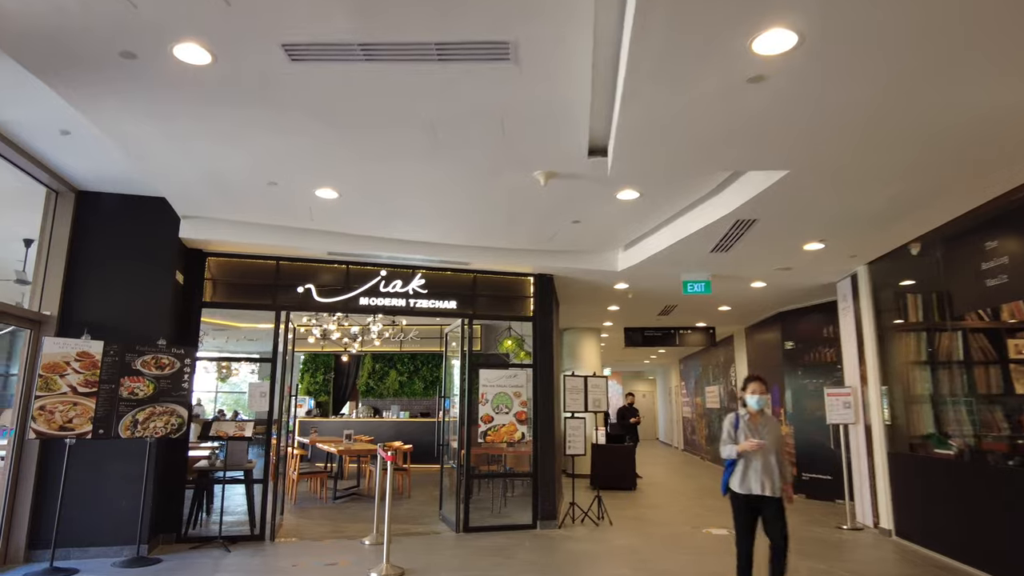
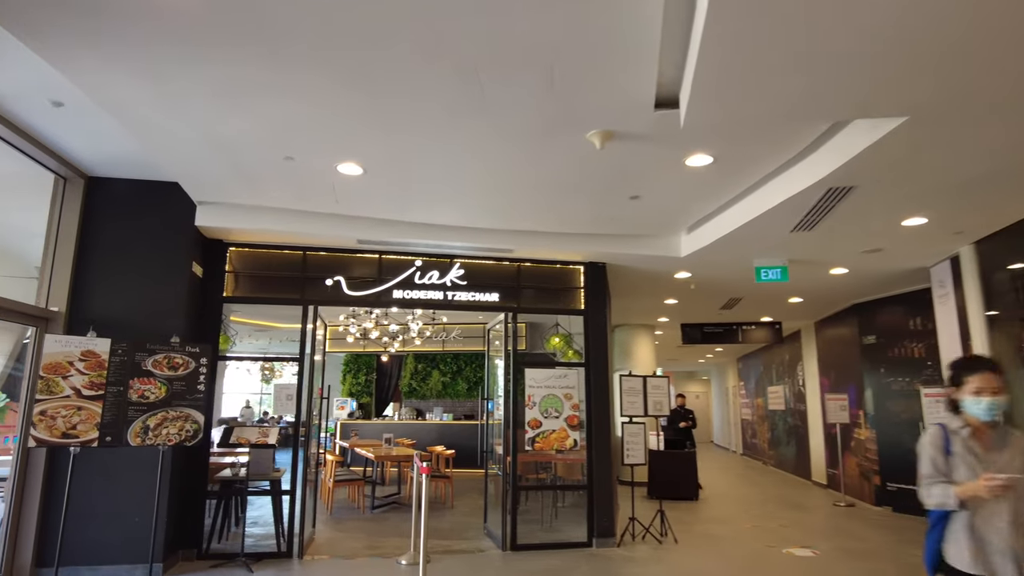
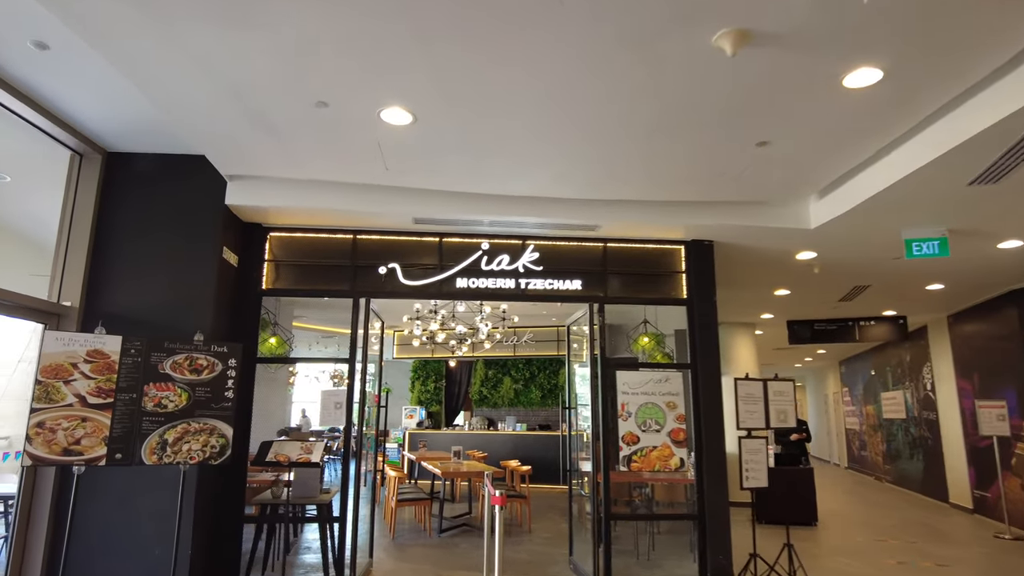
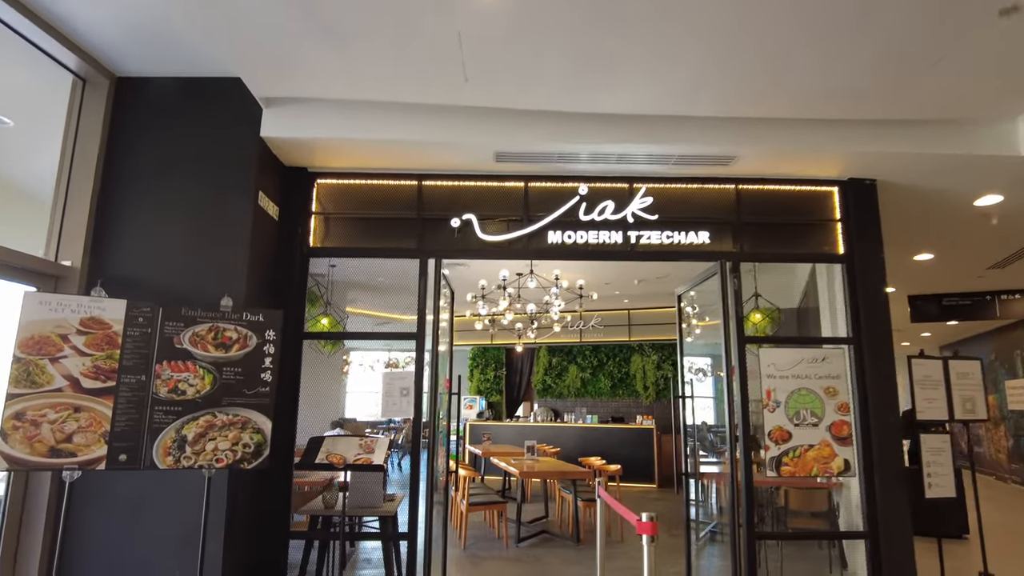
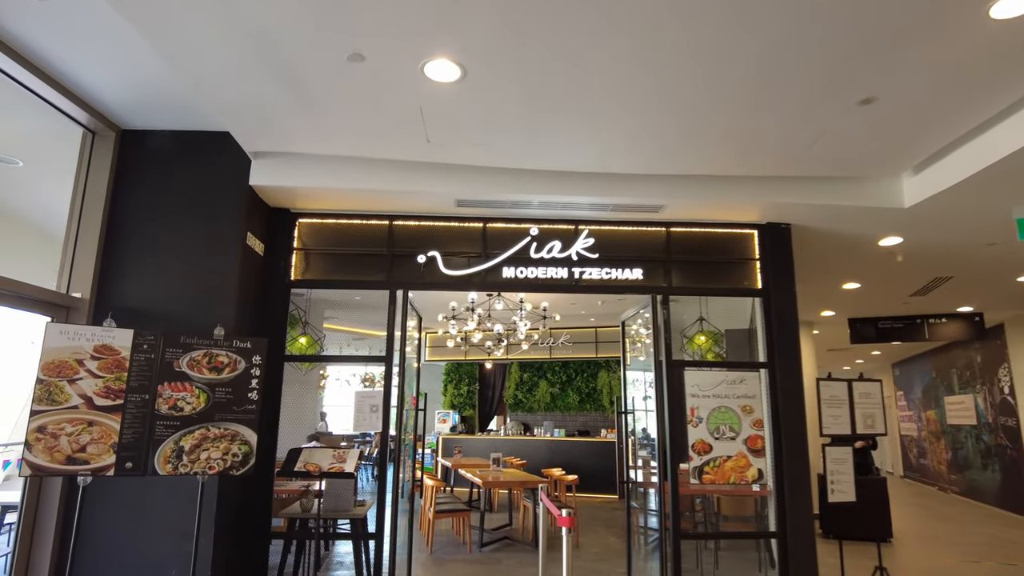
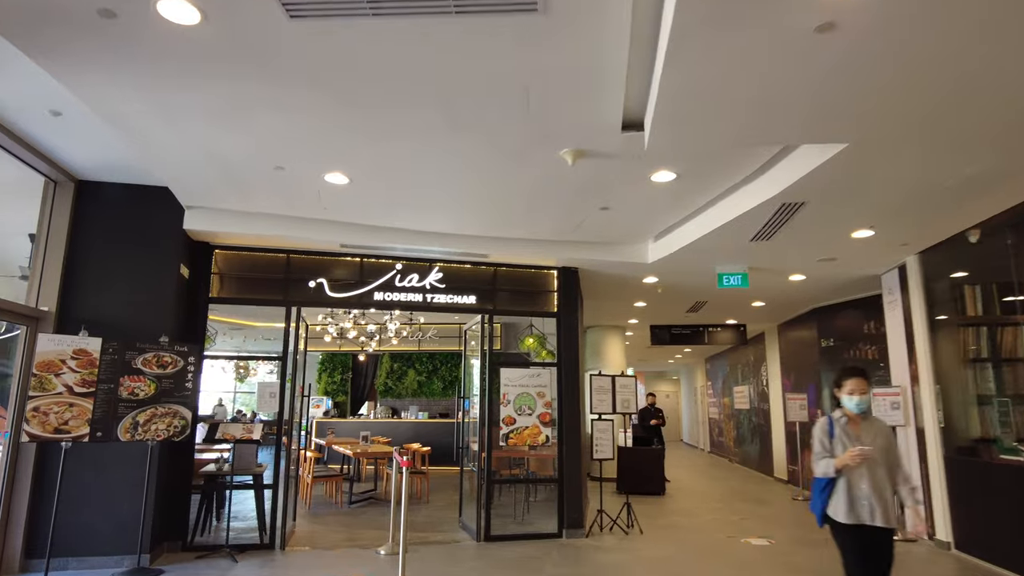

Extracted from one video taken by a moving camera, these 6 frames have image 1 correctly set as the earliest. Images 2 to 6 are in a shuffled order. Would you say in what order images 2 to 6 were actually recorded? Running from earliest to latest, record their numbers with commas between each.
6, 2, 3, 5, 4
